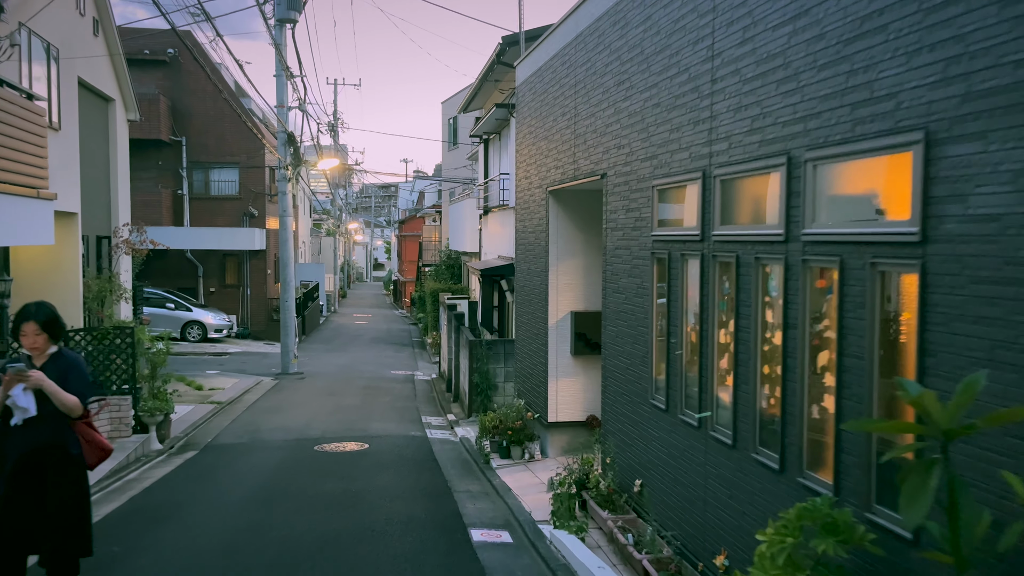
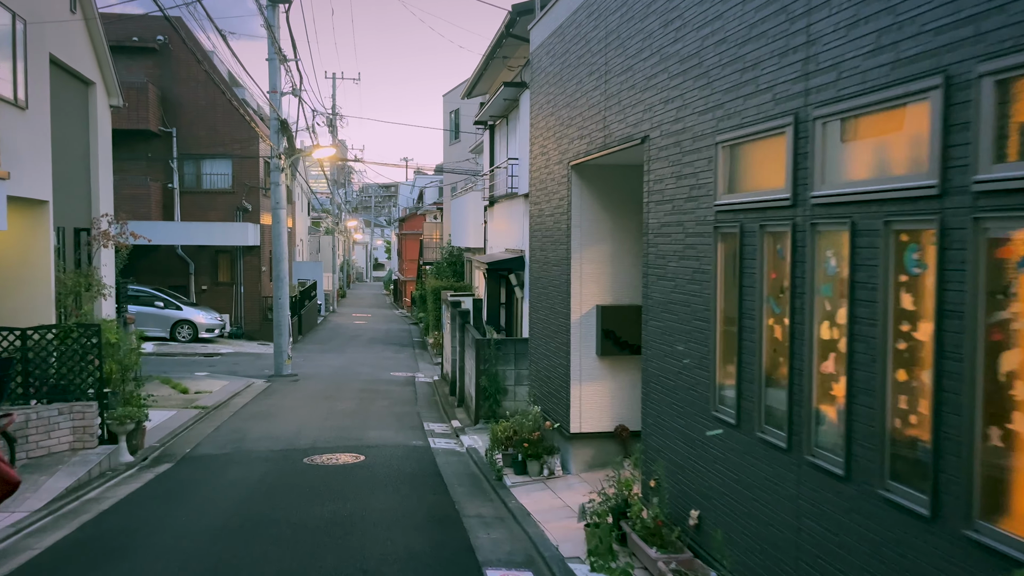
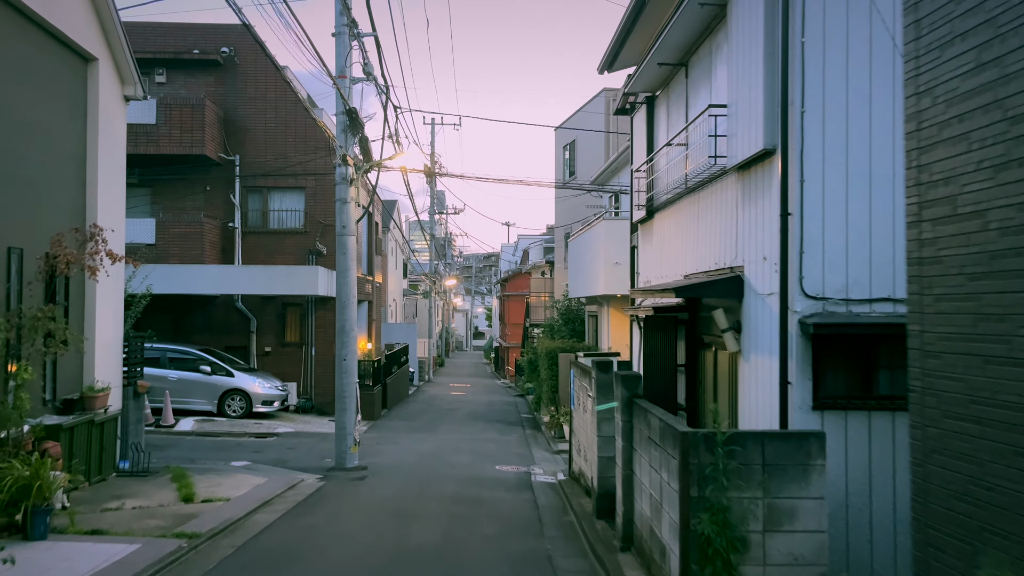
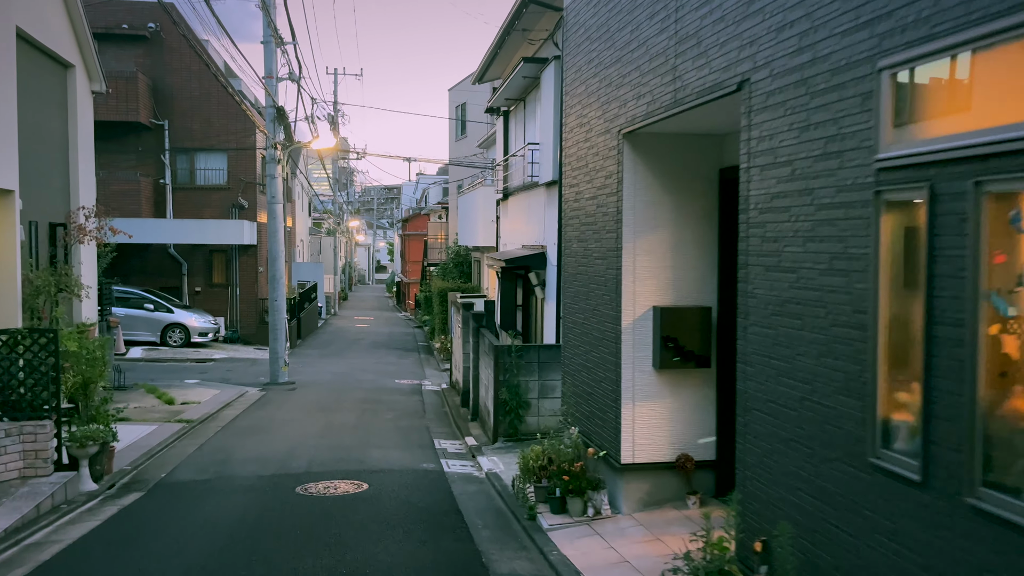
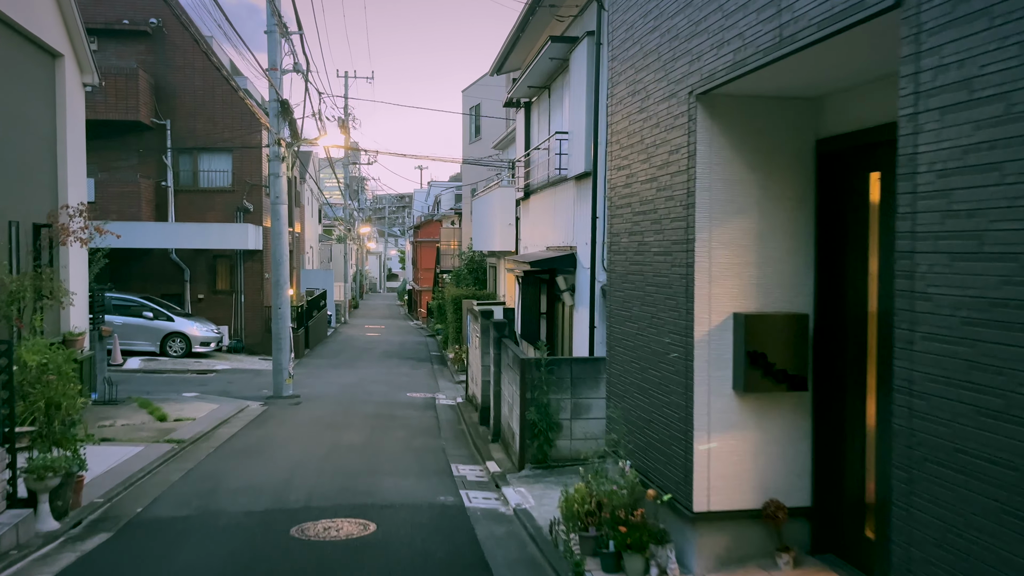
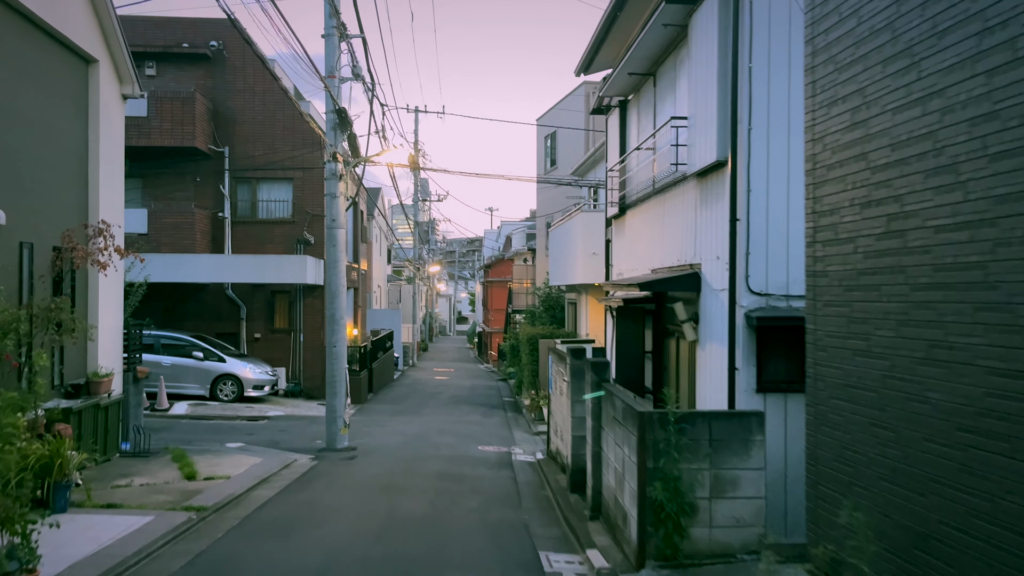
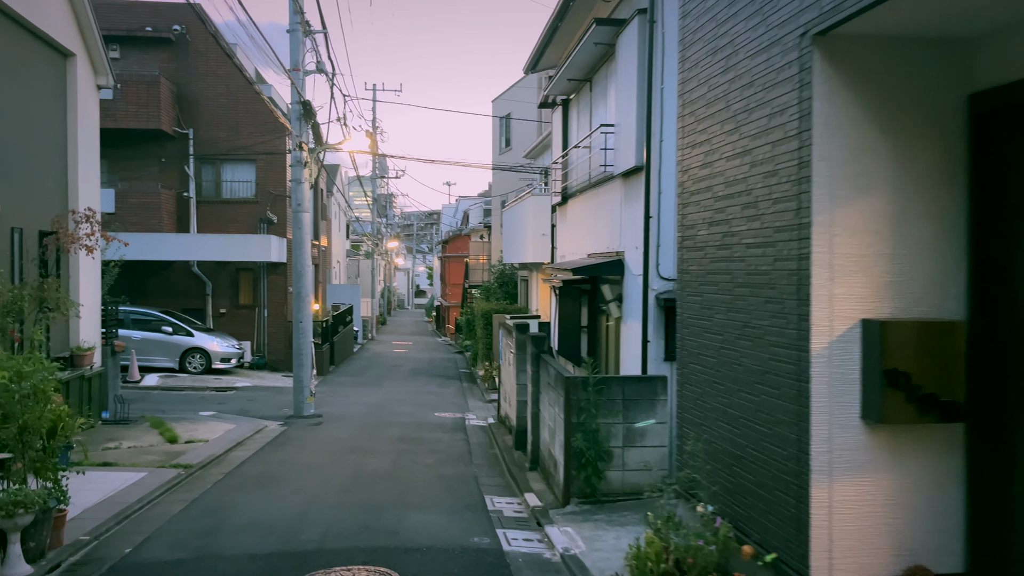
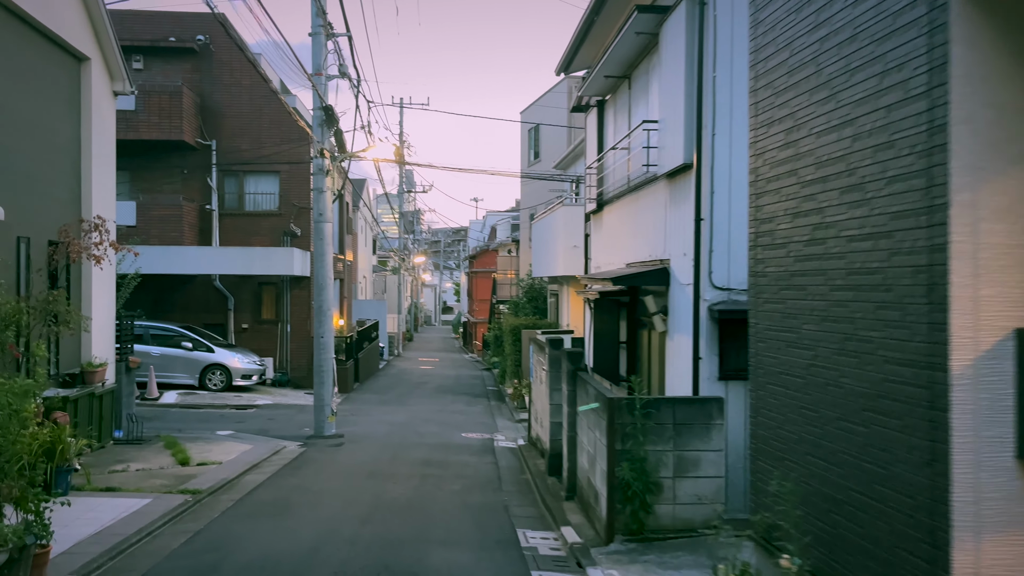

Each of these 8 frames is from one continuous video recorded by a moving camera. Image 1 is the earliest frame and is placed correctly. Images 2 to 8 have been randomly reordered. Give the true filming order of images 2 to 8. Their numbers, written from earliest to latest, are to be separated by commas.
2, 4, 5, 7, 8, 6, 3
